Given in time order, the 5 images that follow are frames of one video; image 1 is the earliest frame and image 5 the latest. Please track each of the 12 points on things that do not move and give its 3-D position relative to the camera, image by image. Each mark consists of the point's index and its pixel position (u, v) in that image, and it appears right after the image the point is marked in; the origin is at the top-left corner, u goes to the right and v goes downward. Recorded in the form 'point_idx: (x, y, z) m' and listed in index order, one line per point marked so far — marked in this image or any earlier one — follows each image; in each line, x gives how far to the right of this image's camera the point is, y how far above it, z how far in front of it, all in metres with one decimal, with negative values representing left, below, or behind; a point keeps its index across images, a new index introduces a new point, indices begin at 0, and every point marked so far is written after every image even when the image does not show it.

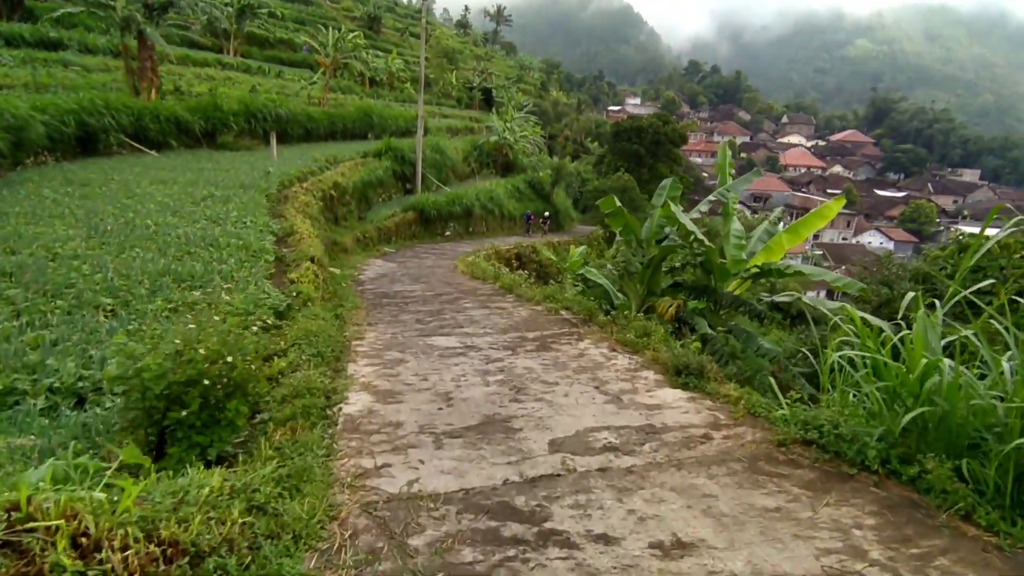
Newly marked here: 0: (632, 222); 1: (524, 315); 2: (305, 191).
0: (+1.5, +0.8, +7.3) m
1: (+0.2, -0.4, +7.6) m
2: (-4.9, +2.3, +13.8) m
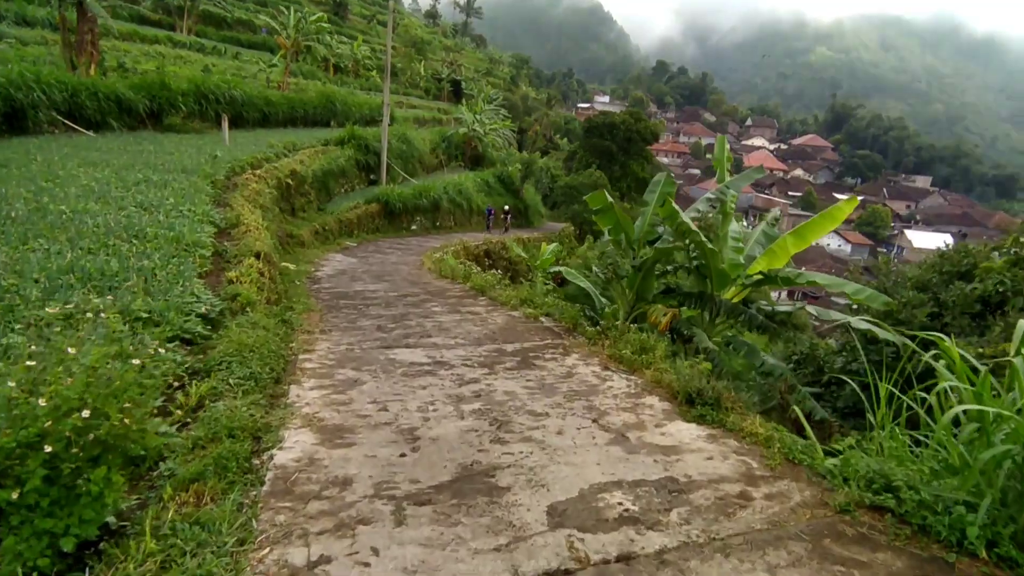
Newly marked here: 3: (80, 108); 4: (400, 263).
0: (+1.3, +0.8, +6.5) m
1: (-0.1, -0.4, +6.8) m
2: (-5.6, +2.4, +12.6) m
3: (-11.3, +4.7, +15.1) m
4: (-2.7, +0.6, +13.5) m
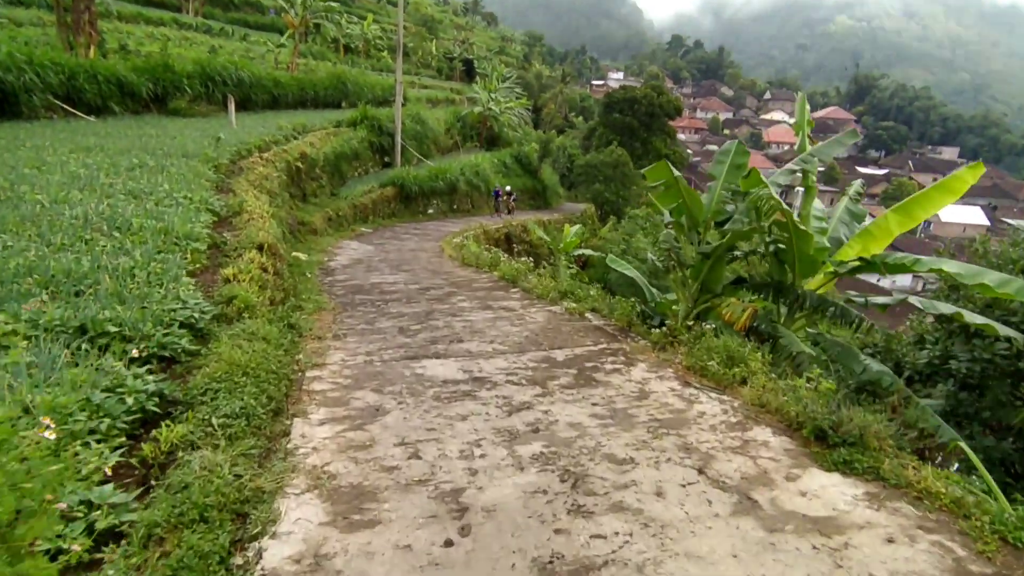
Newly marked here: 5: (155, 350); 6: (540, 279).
0: (+1.7, +0.8, +5.5) m
1: (+0.3, -0.3, +5.8) m
2: (-5.0, +2.5, +11.7) m
3: (-10.7, +4.9, +14.3) m
4: (-2.1, +0.8, +12.6) m
5: (-2.3, -0.4, +3.7) m
6: (+0.4, +0.1, +8.0) m
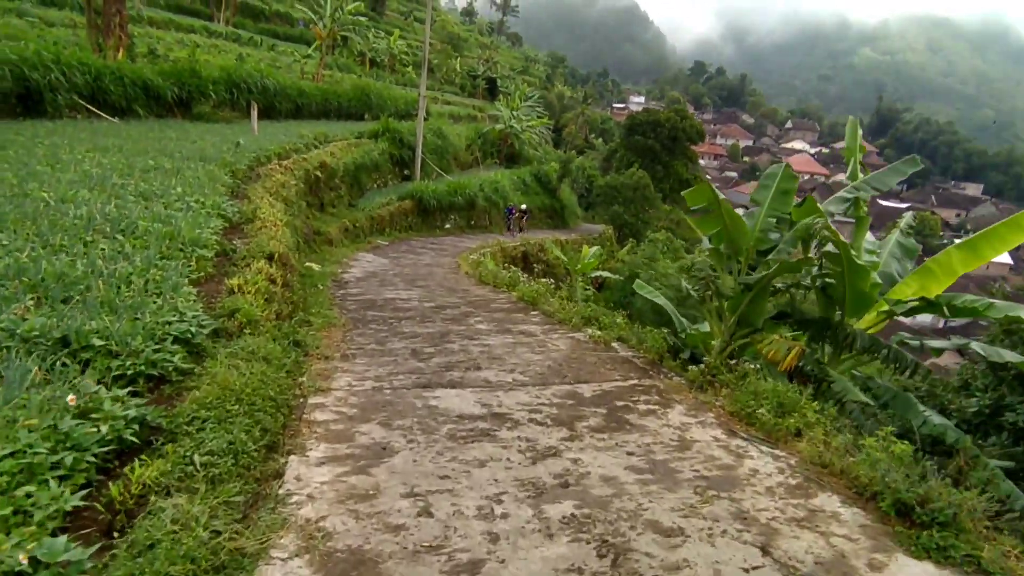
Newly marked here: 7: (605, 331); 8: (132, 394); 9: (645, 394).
0: (+1.9, +0.6, +5.1) m
1: (+0.5, -0.6, +5.4) m
2: (-4.6, +2.3, +11.5) m
3: (-10.1, +4.8, +14.3) m
4: (-1.7, +0.5, +12.3) m
5: (-2.1, -0.5, +3.3) m
6: (+0.7, -0.2, +7.6) m
7: (+1.0, -0.4, +6.0) m
8: (-2.1, -0.6, +3.2) m
9: (+1.0, -0.8, +4.2) m
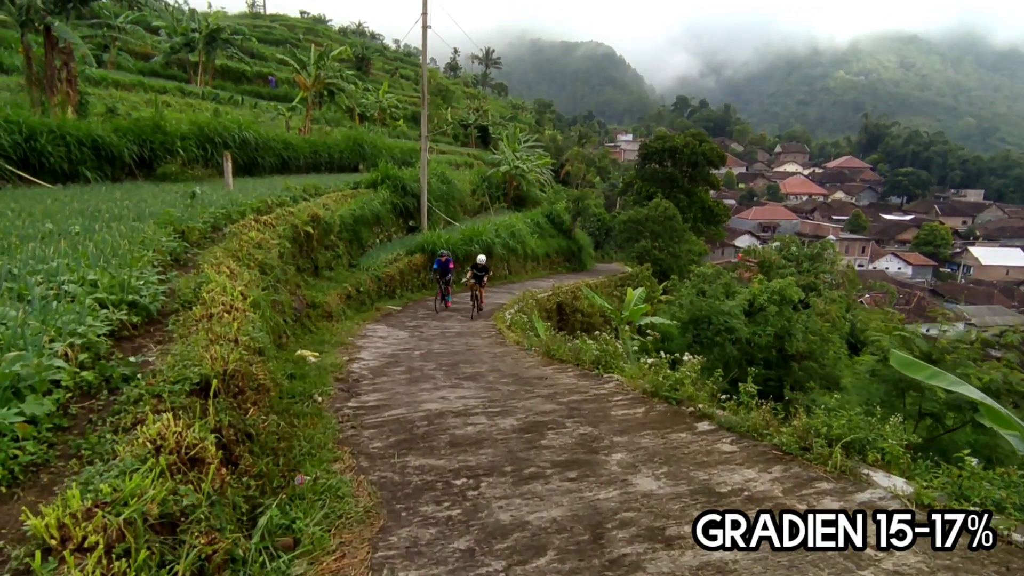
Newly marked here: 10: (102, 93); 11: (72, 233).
0: (+2.9, +0.2, +1.9) m
1: (+1.6, -1.1, +2.1) m
2: (-3.7, +0.9, +8.5) m
3: (-9.4, +2.7, +11.4) m
4: (-0.7, -0.7, +9.1) m
5: (-1.1, -1.0, +0.1) m
6: (+1.7, -0.8, +4.4) m
7: (+2.1, -0.9, +2.7) m
8: (-1.0, -1.1, 0.0) m
9: (+2.1, -1.1, +0.9) m
10: (-13.5, +6.4, +18.9) m
11: (-4.3, +0.5, +5.6) m
